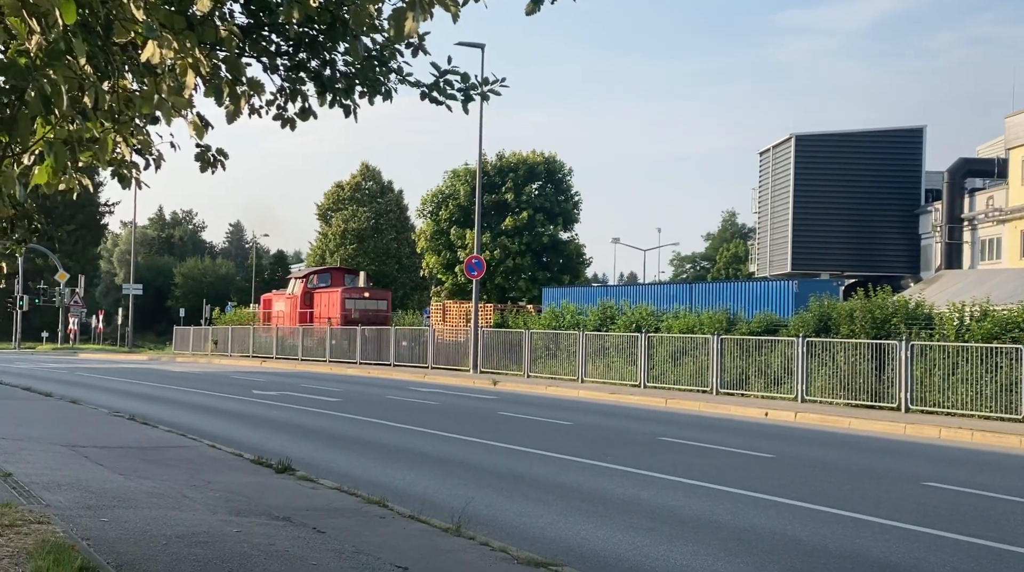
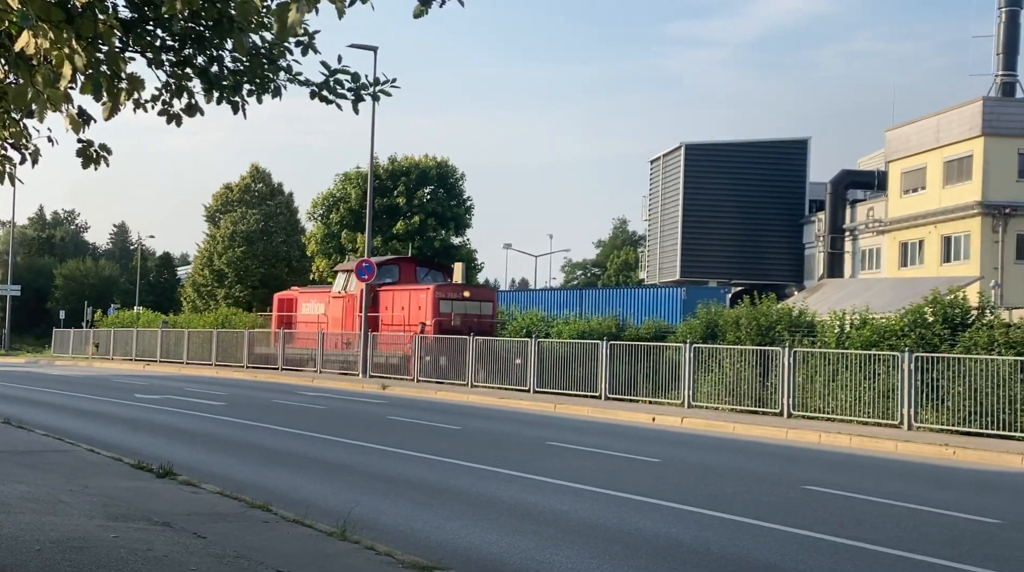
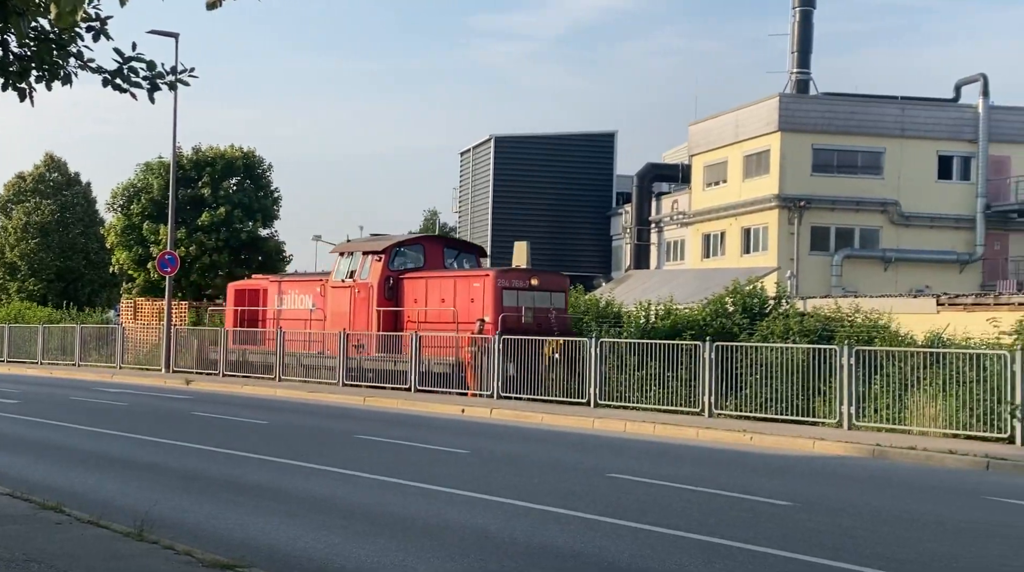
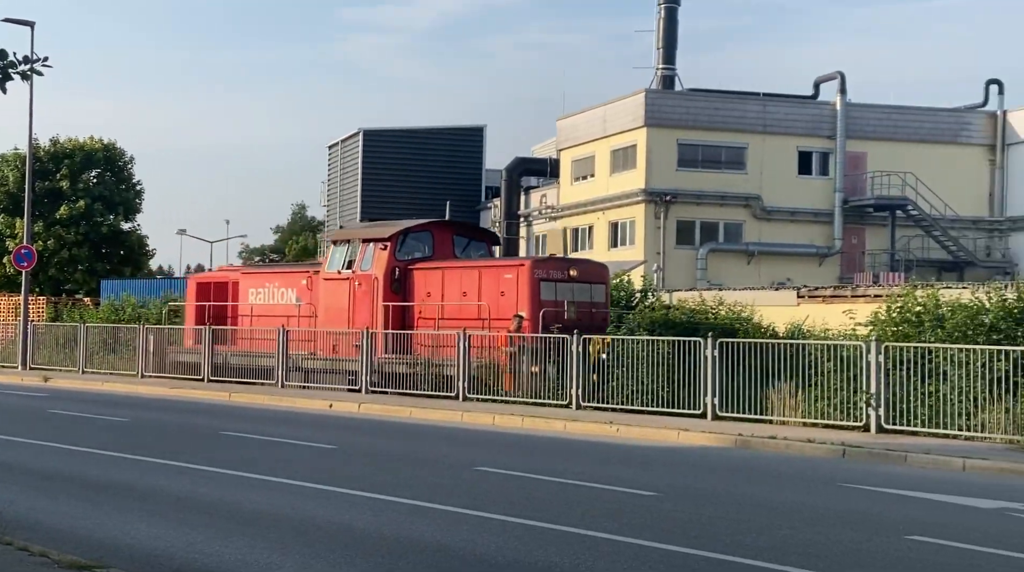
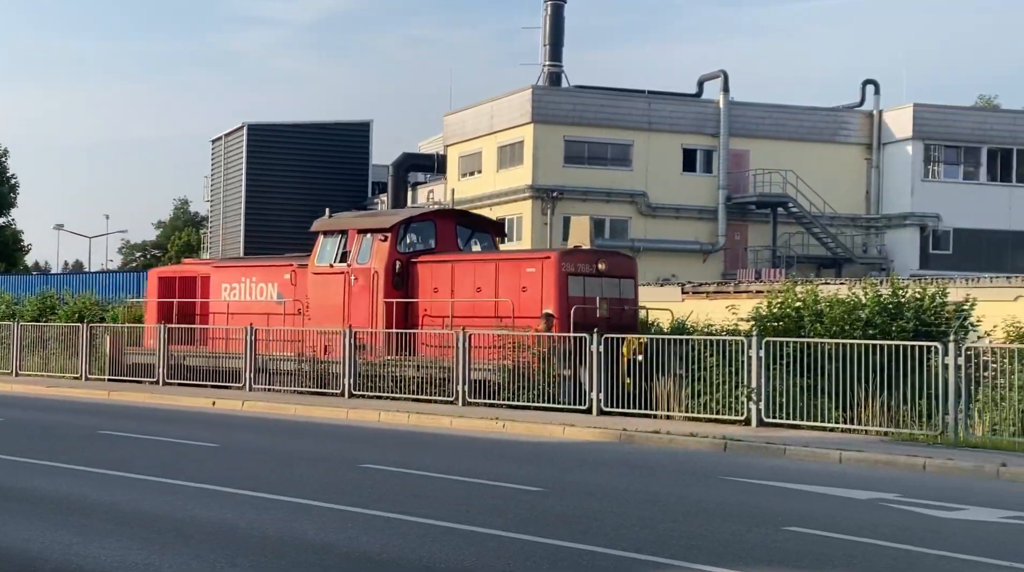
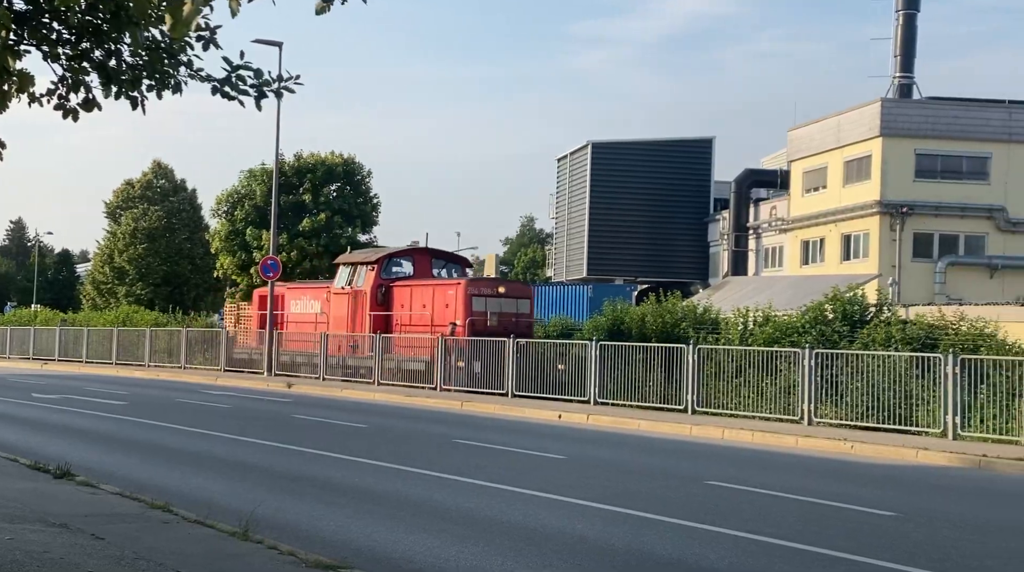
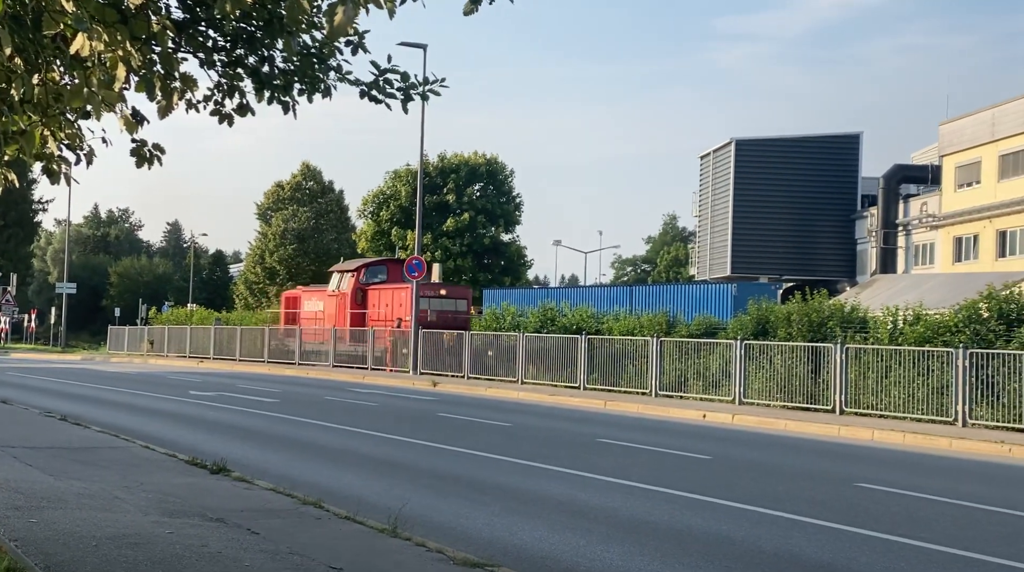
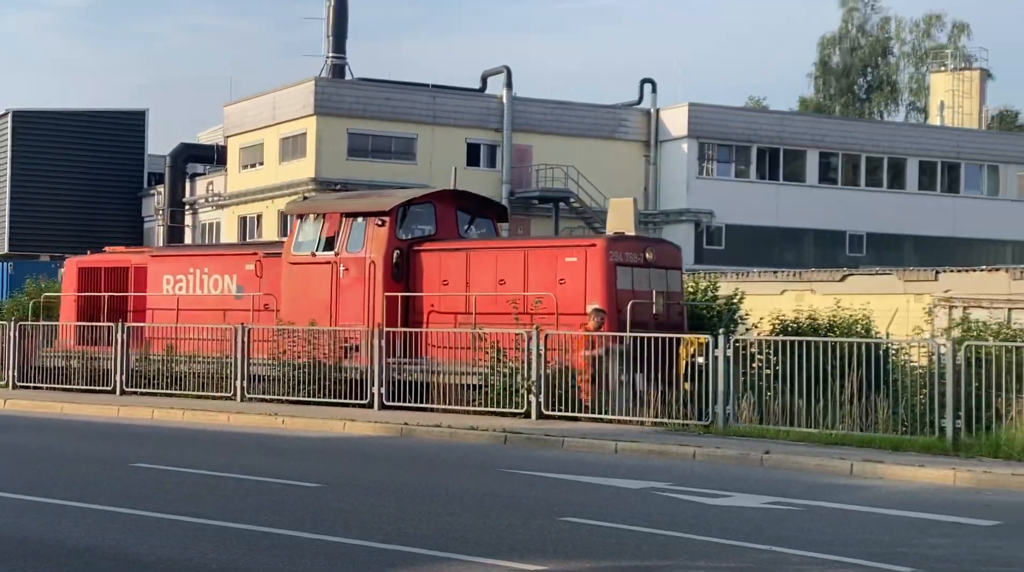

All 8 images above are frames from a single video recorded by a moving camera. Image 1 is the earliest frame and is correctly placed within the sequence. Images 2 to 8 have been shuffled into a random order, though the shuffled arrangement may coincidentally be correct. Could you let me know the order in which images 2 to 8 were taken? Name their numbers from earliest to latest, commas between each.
7, 2, 6, 3, 4, 5, 8
